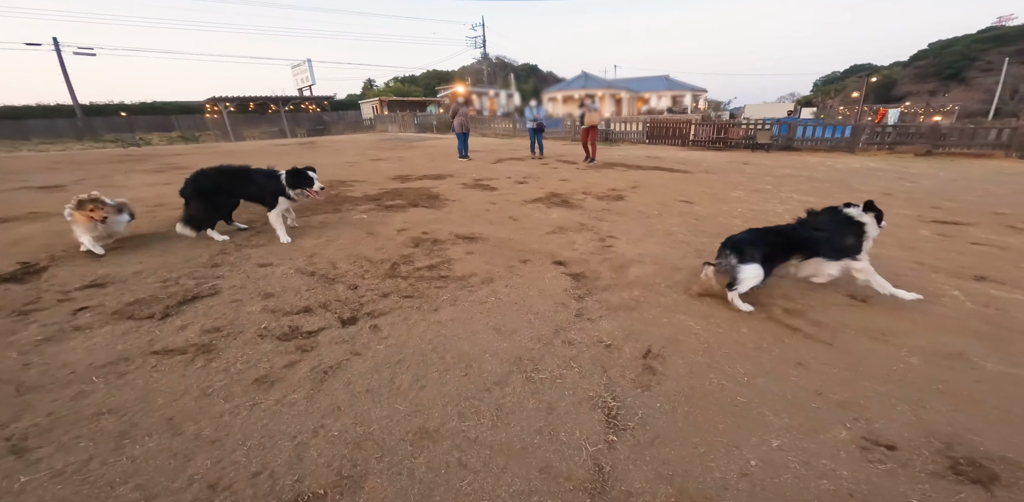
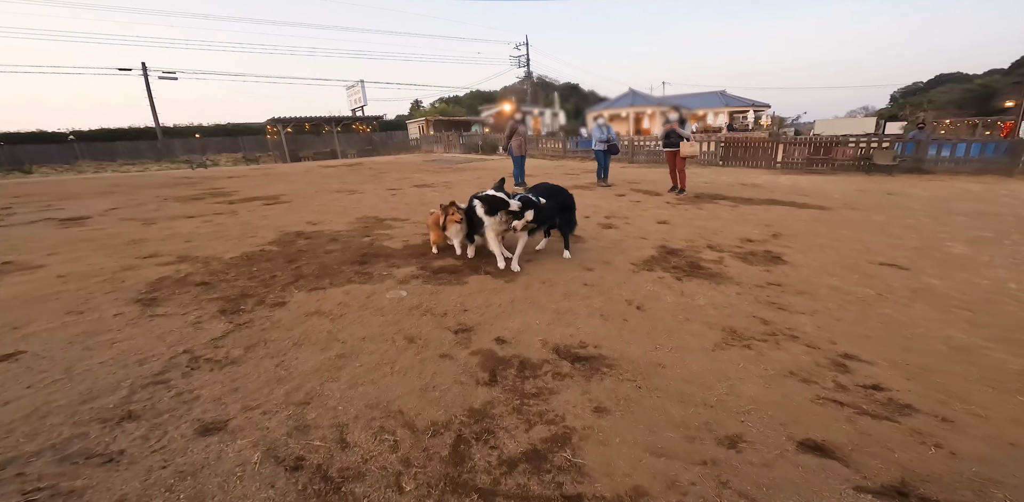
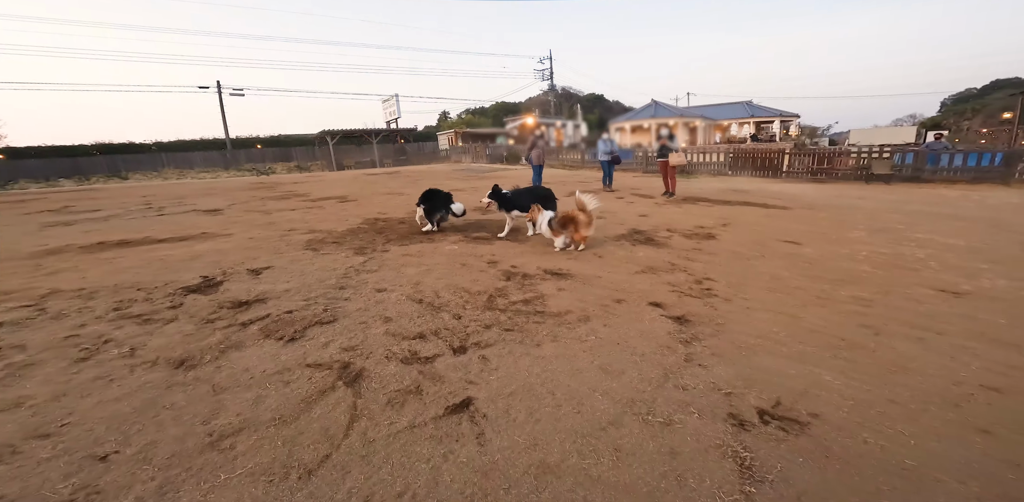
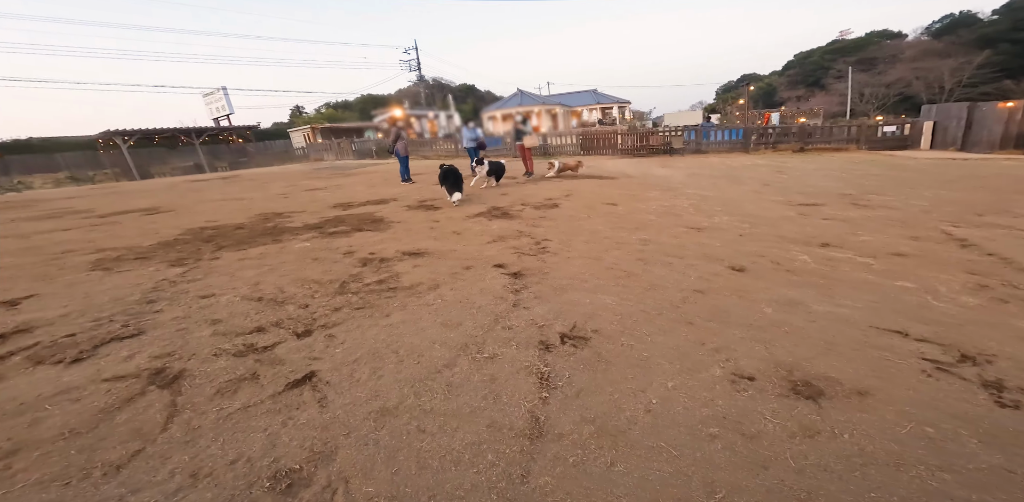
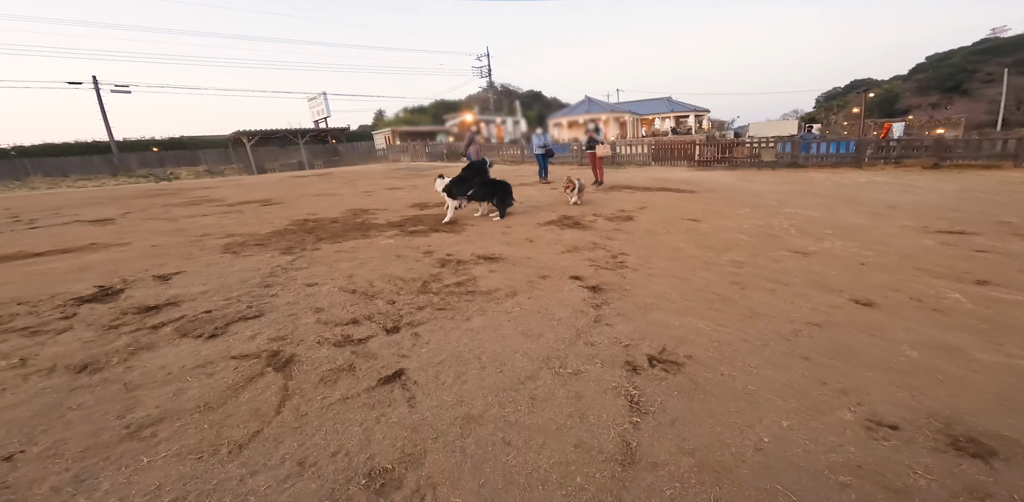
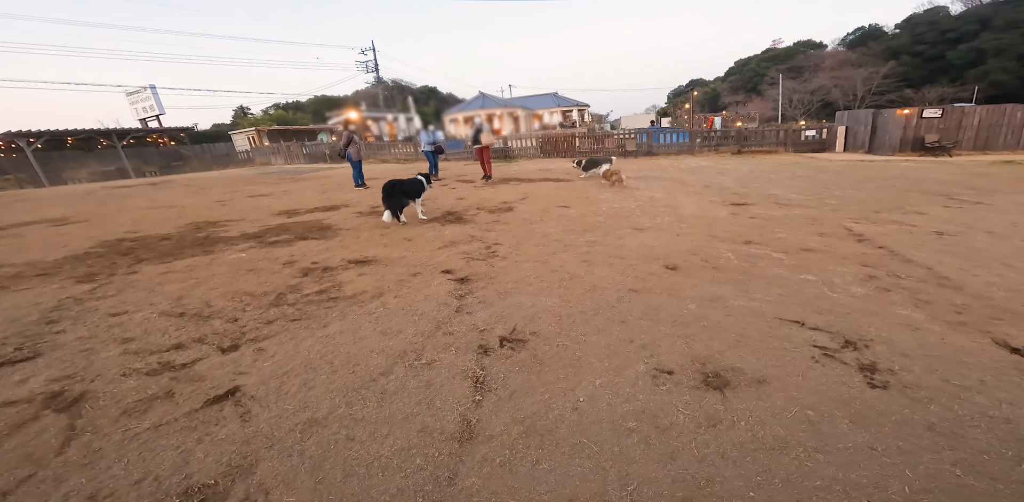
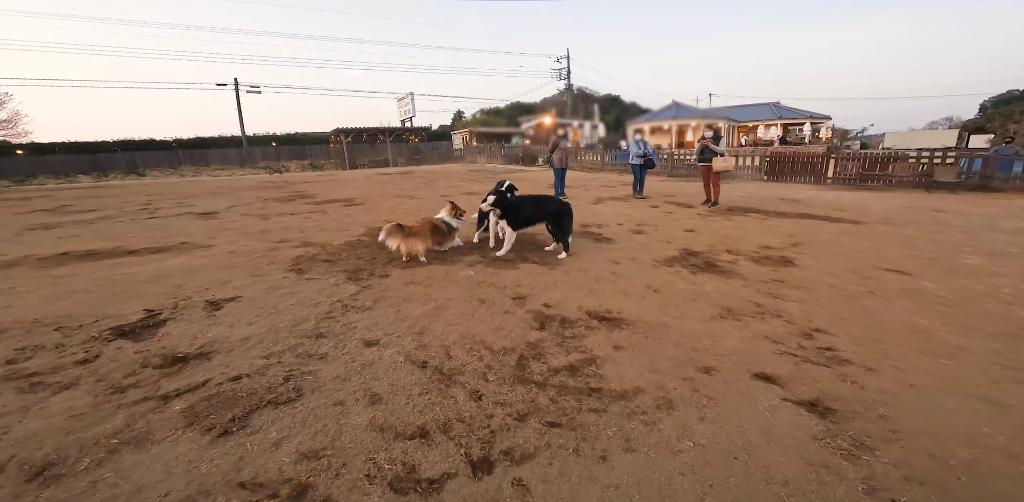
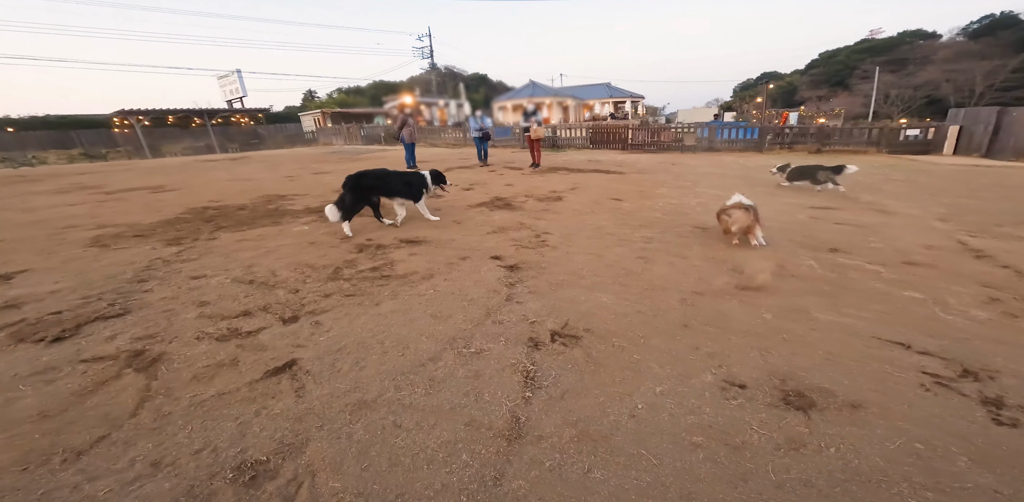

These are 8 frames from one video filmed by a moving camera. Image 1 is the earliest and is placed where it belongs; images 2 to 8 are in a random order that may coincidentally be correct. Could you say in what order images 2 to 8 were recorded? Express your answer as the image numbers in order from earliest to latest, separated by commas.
8, 6, 4, 5, 3, 7, 2
